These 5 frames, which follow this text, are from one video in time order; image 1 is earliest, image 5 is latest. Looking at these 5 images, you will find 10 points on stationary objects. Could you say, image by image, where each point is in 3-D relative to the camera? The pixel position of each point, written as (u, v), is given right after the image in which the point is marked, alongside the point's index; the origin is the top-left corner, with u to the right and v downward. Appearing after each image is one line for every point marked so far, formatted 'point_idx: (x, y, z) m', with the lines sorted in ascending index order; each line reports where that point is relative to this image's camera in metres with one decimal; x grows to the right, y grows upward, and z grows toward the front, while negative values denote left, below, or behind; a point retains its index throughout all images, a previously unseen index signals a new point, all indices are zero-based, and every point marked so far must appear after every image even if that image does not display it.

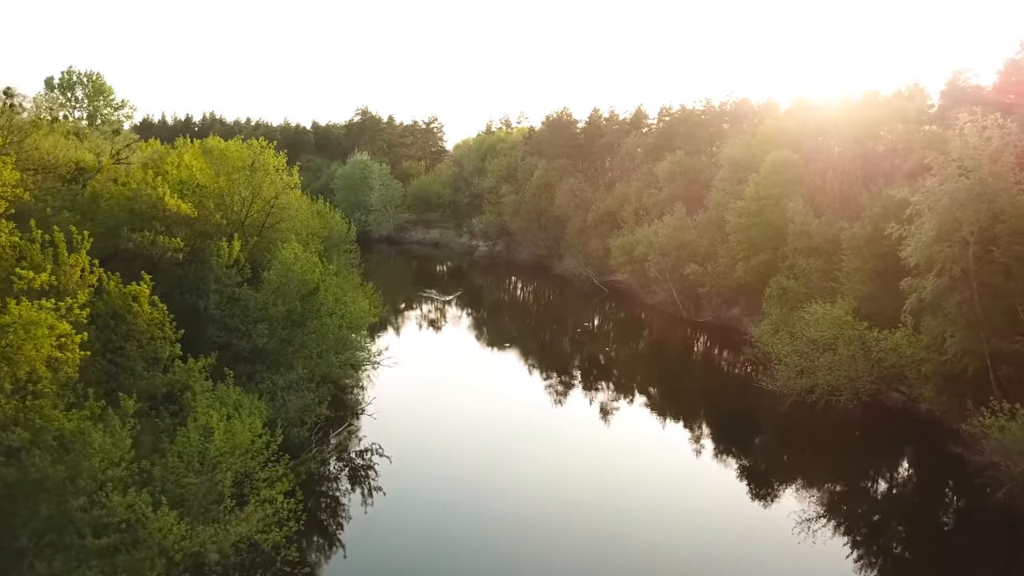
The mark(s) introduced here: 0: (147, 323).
0: (-9.7, -1.0, +16.7) m
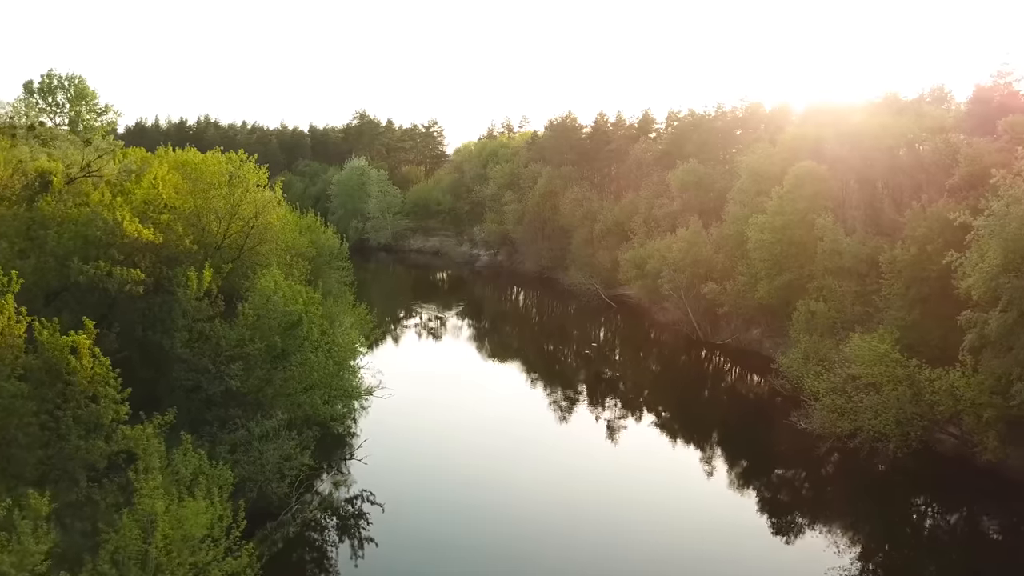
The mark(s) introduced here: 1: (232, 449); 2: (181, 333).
0: (-9.5, -2.1, +14.1) m
1: (-8.6, -4.9, +19.3) m
2: (-10.3, -1.4, +19.7) m
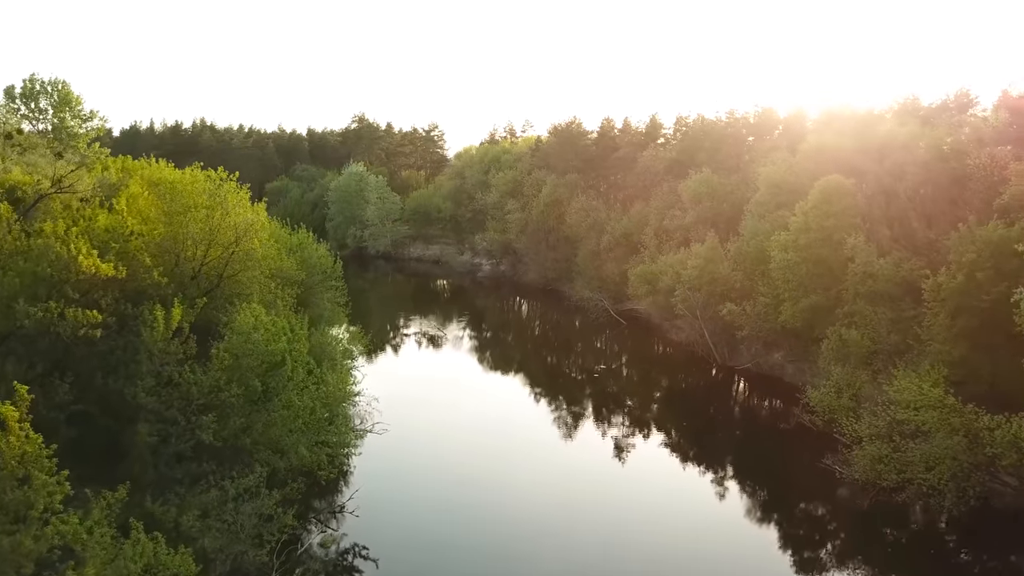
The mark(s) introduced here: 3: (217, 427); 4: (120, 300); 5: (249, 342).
0: (-9.2, -3.2, +11.7) m
1: (-8.3, -6.1, +17.0) m
2: (-10.1, -2.5, +17.3) m
3: (-8.5, -4.0, +18.3) m
4: (-11.4, -0.4, +18.3) m
5: (-8.1, -1.7, +19.3) m
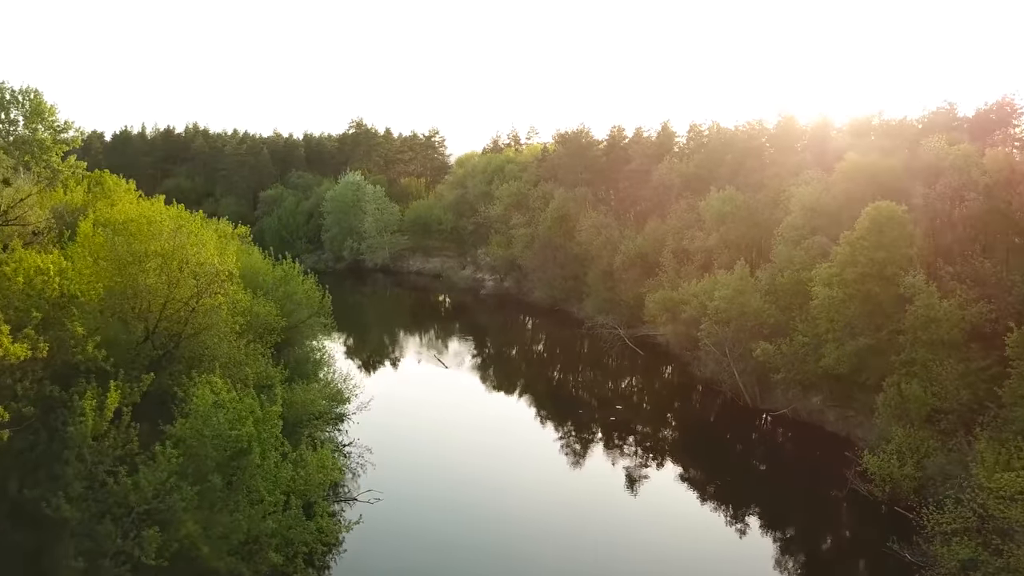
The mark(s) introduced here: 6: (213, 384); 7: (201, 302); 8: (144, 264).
0: (-8.8, -5.0, +8.2) m
1: (-7.9, -7.9, +13.4) m
2: (-9.6, -4.4, +13.8) m
3: (-8.1, -5.8, +14.8) m
4: (-11.0, -2.2, +14.8) m
5: (-7.6, -3.5, +15.7) m
6: (-8.1, -2.5, +17.0) m
7: (-9.2, -0.4, +18.7) m
8: (-10.7, +0.6, +18.0) m
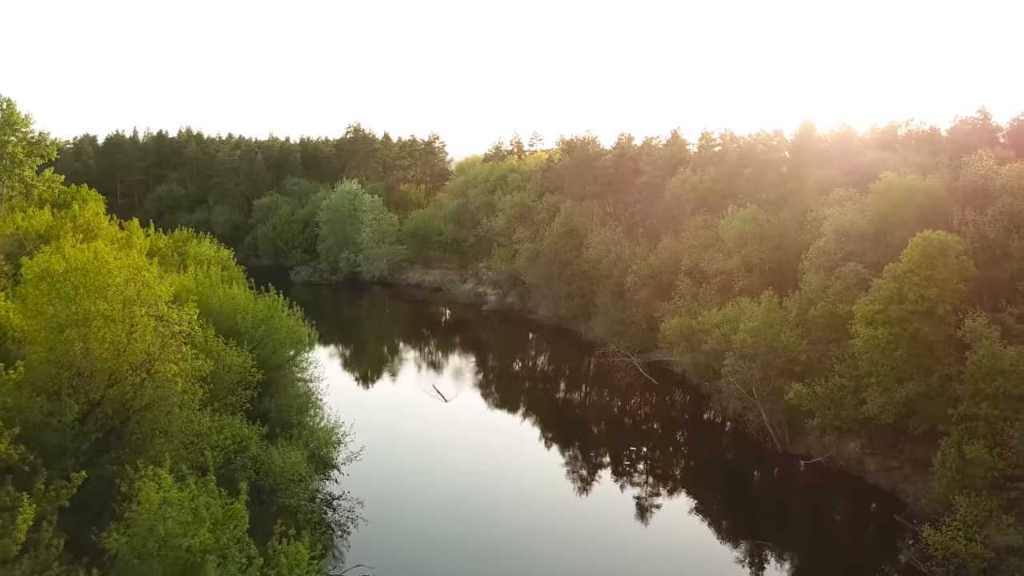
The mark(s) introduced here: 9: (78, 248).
0: (-8.6, -6.6, +5.3) m
1: (-7.6, -9.5, +10.5) m
2: (-9.4, -6.0, +10.9) m
3: (-7.9, -7.4, +11.8) m
4: (-10.7, -3.8, +11.9) m
5: (-7.4, -5.1, +12.8) m
6: (-7.8, -4.1, +14.1) m
7: (-8.9, -2.0, +15.8) m
8: (-10.4, -1.0, +15.1) m
9: (-13.1, +1.2, +18.7) m
